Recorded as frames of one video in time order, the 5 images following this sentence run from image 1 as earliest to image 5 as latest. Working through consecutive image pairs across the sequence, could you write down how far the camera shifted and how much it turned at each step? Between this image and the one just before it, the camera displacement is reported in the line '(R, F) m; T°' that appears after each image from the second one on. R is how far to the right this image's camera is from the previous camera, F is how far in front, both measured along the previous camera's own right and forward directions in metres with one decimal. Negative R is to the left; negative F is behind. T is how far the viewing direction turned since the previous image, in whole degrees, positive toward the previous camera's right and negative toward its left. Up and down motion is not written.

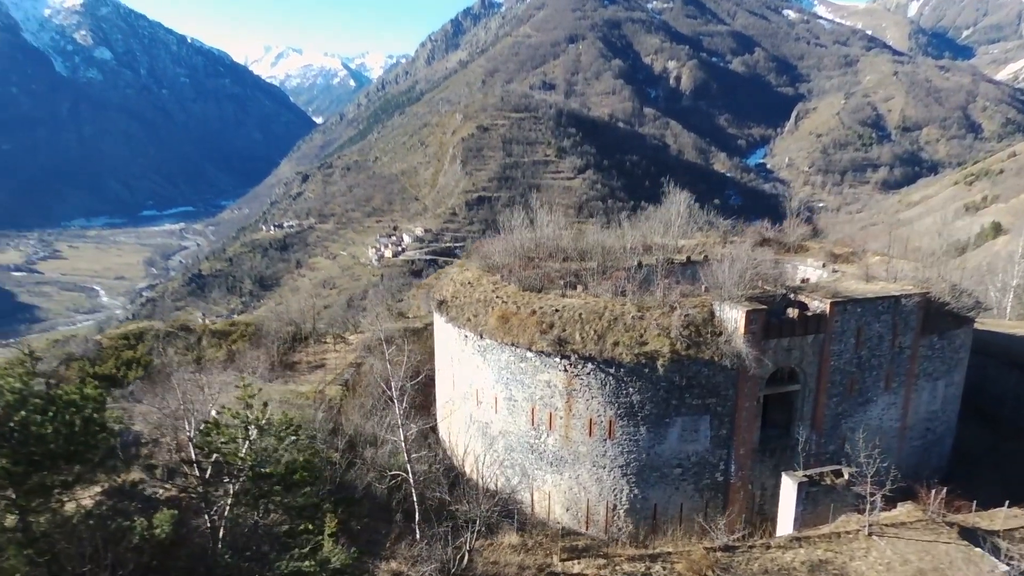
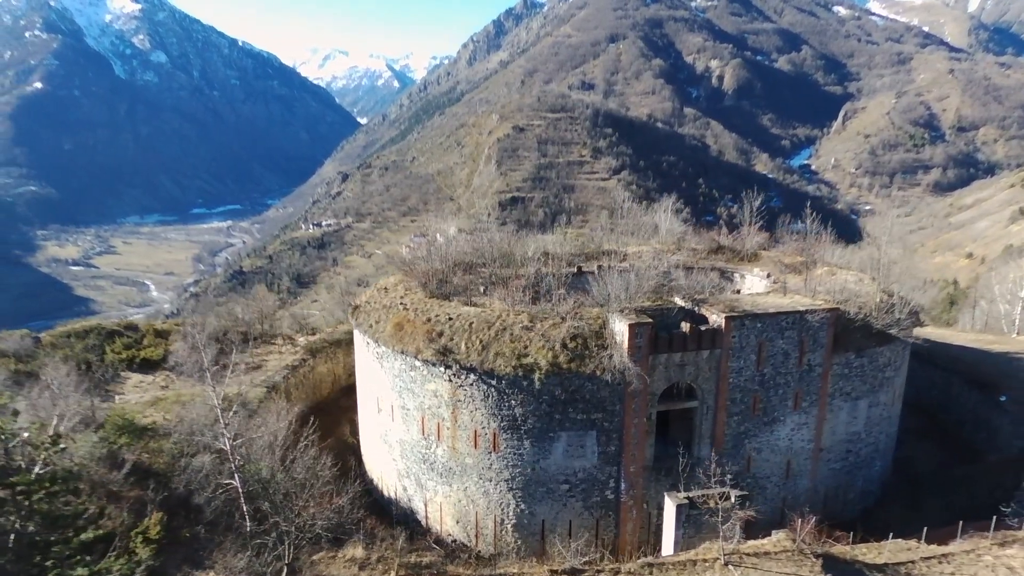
(+4.0, +0.4) m; -4°
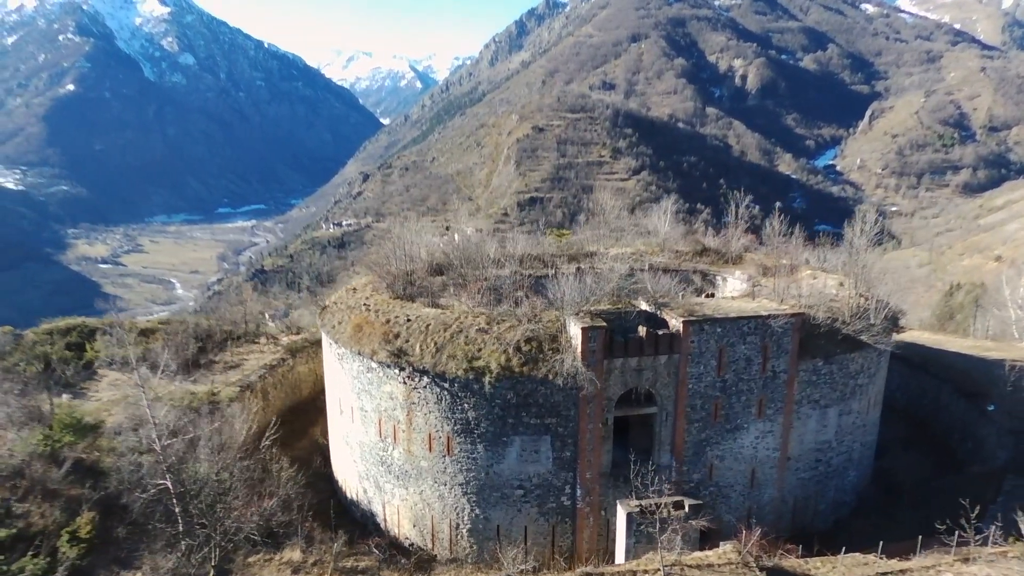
(+1.7, +0.2) m; -2°
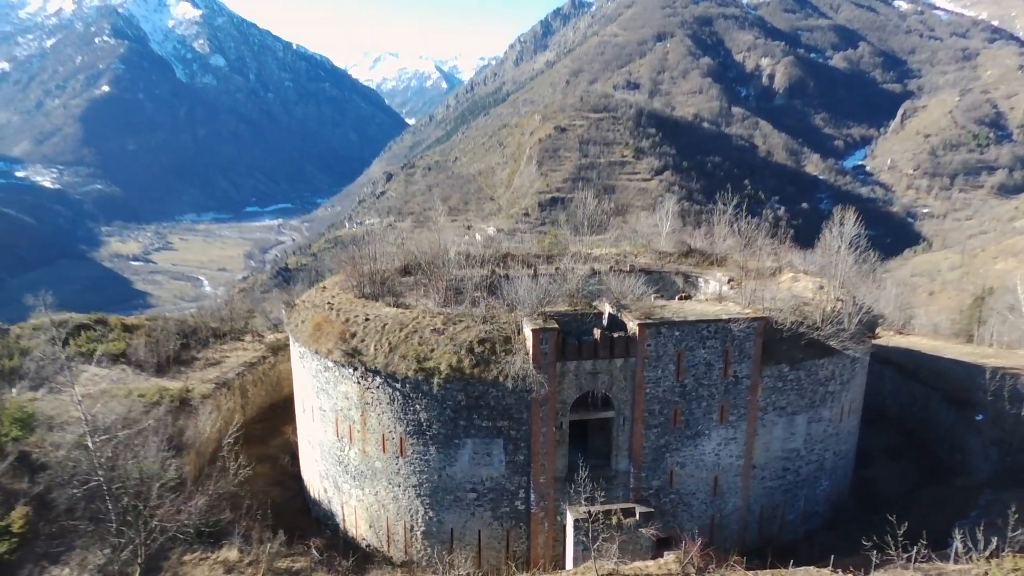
(+1.7, +0.3) m; -2°
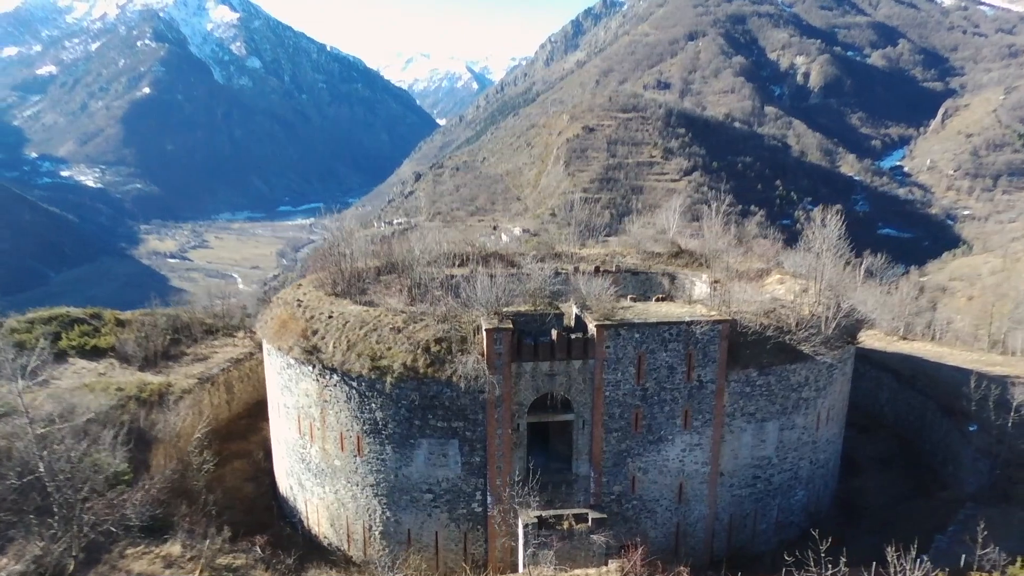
(+1.7, +0.3) m; -3°
